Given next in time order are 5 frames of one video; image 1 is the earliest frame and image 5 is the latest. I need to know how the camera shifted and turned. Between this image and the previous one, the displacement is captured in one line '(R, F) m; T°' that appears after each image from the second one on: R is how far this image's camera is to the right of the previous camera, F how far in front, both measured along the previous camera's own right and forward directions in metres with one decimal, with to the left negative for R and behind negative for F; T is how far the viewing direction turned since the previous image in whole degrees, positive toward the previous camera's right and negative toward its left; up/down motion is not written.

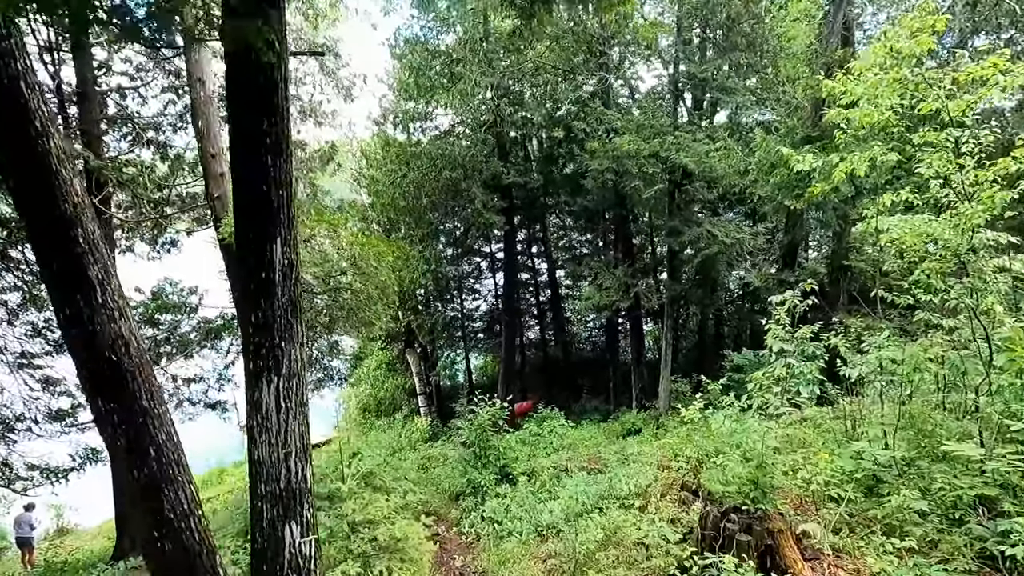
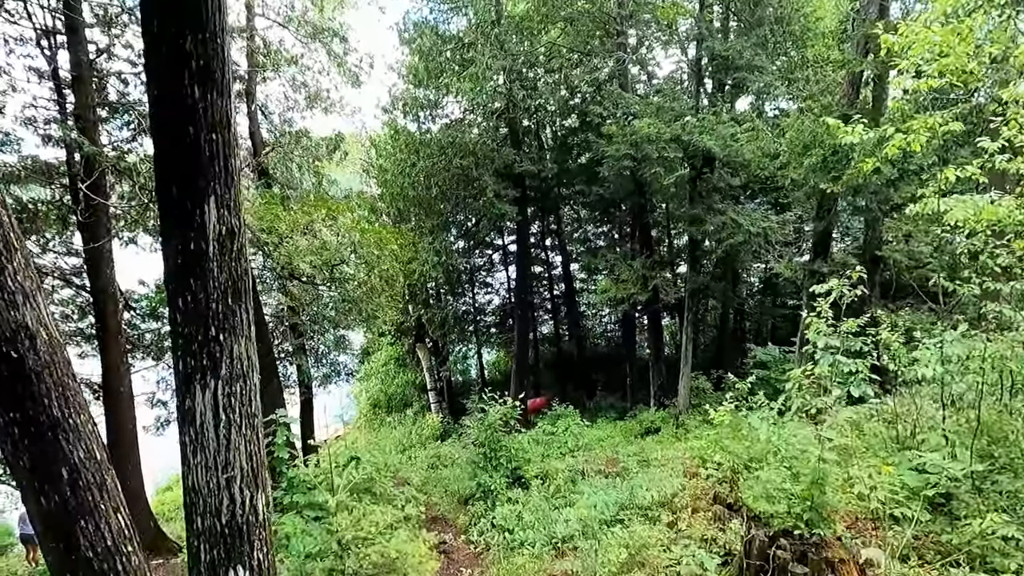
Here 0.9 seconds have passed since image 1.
(0.0, +0.5) m; -1°
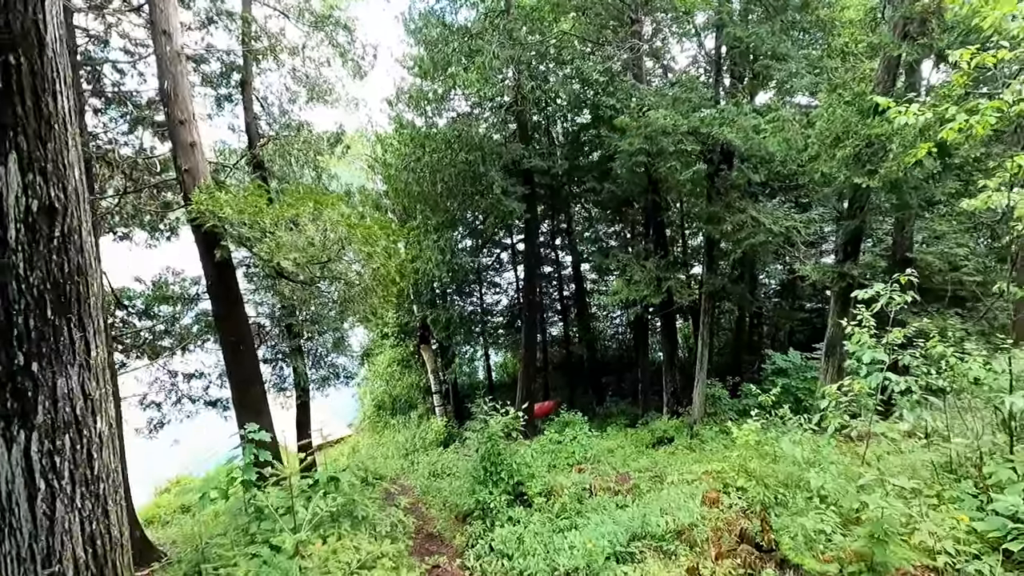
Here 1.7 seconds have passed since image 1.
(+0.1, +0.5) m; -1°
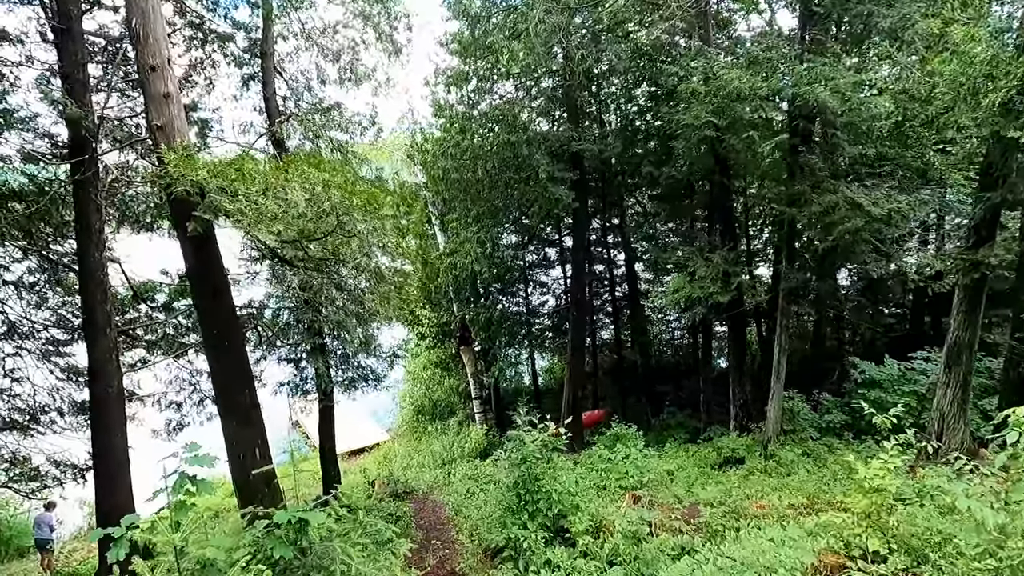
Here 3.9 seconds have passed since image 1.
(+0.1, +1.1) m; -5°
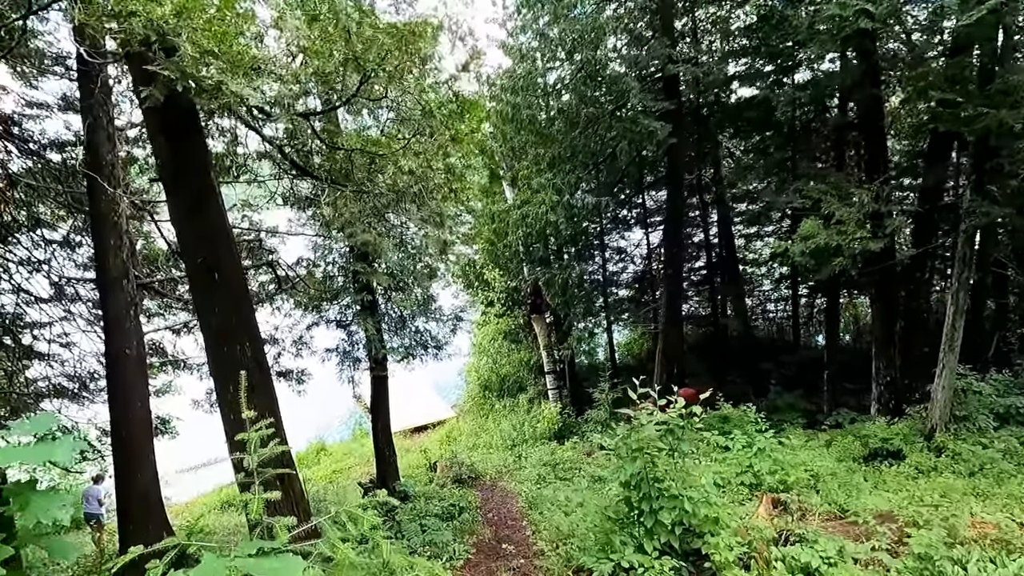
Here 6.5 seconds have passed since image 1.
(-0.2, +1.6) m; -6°
